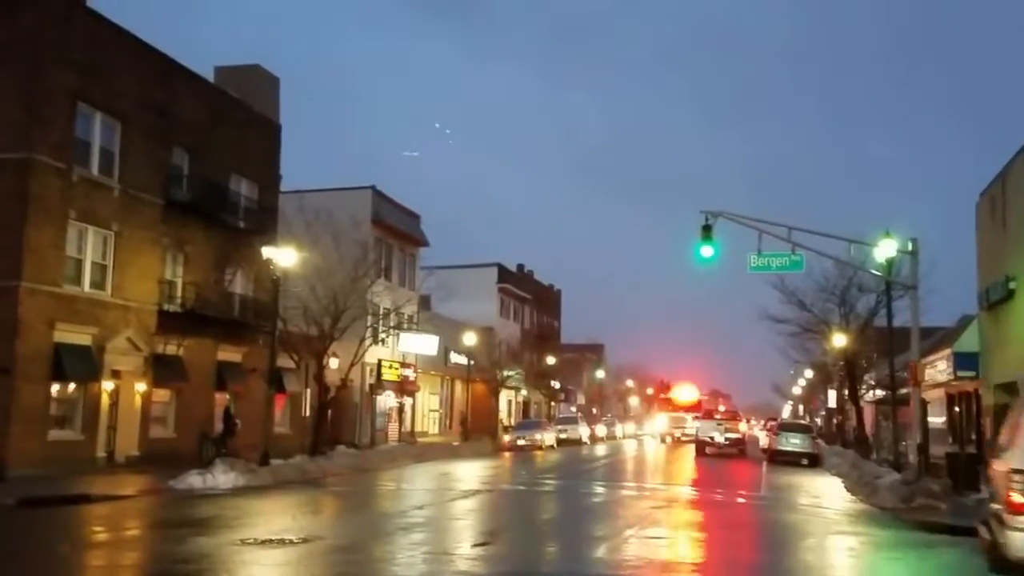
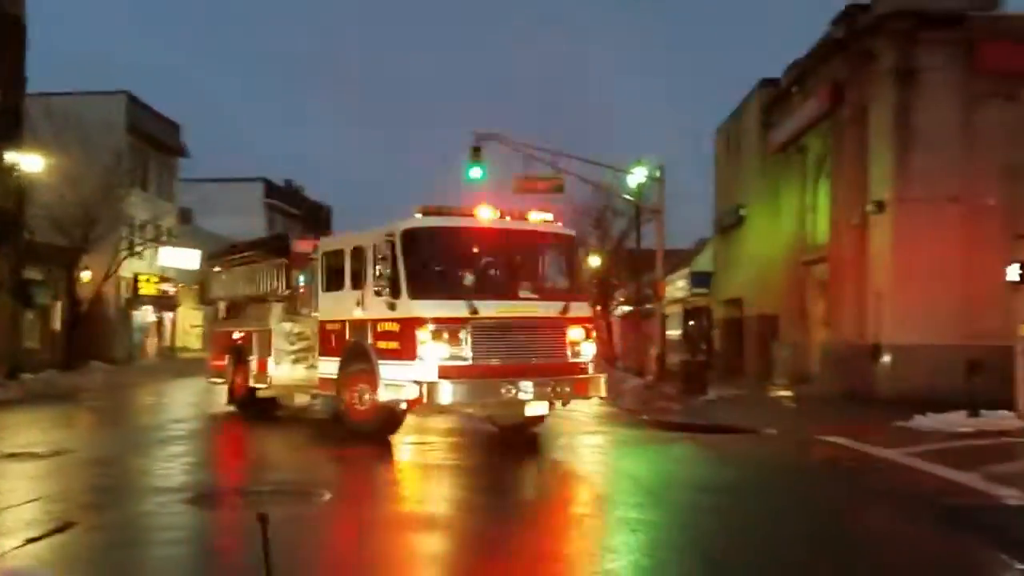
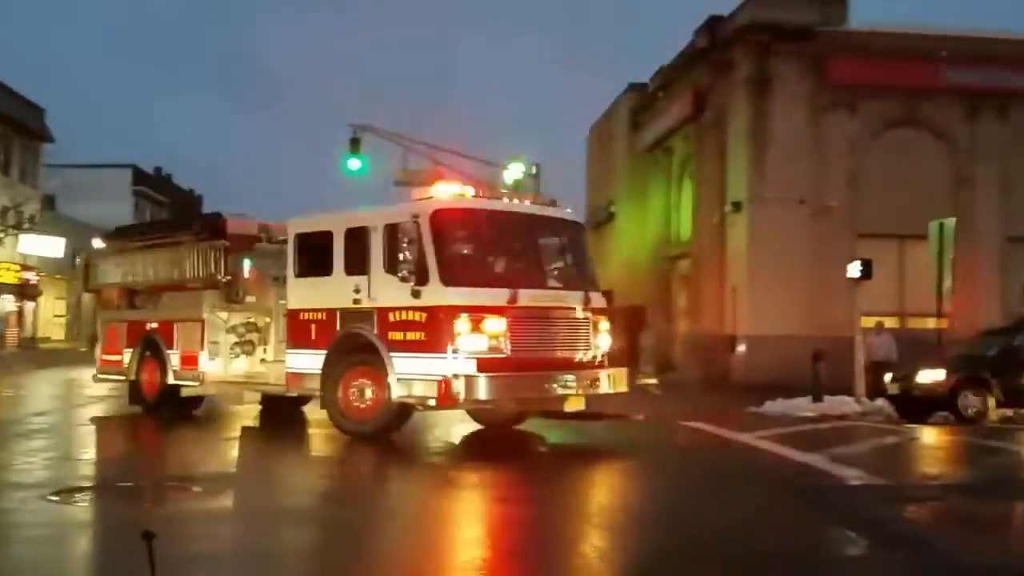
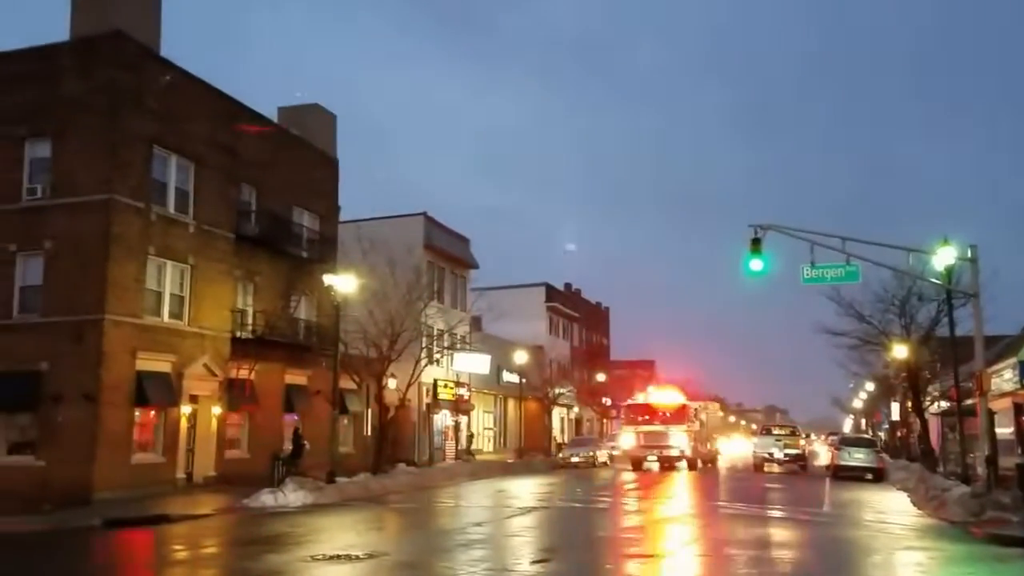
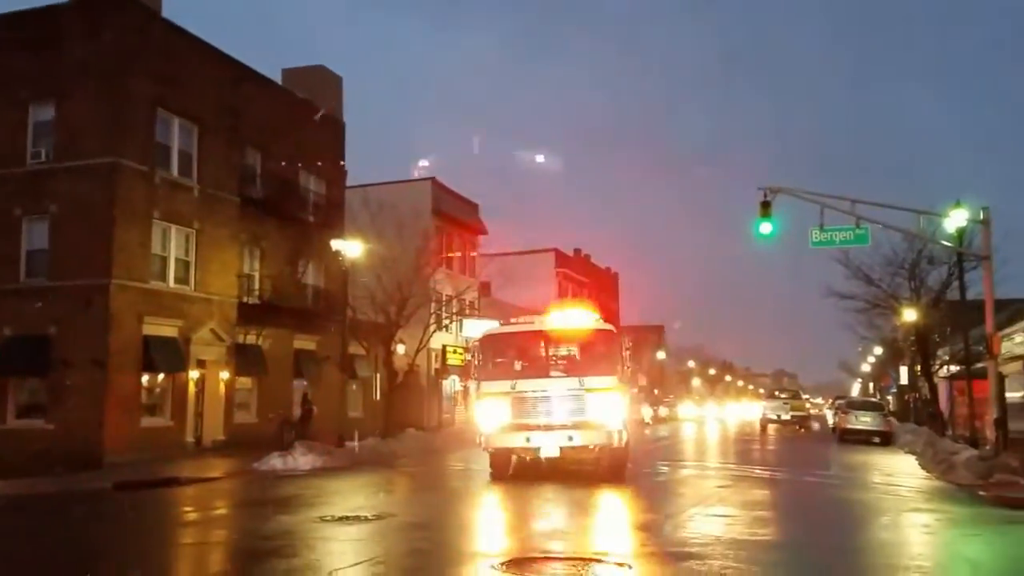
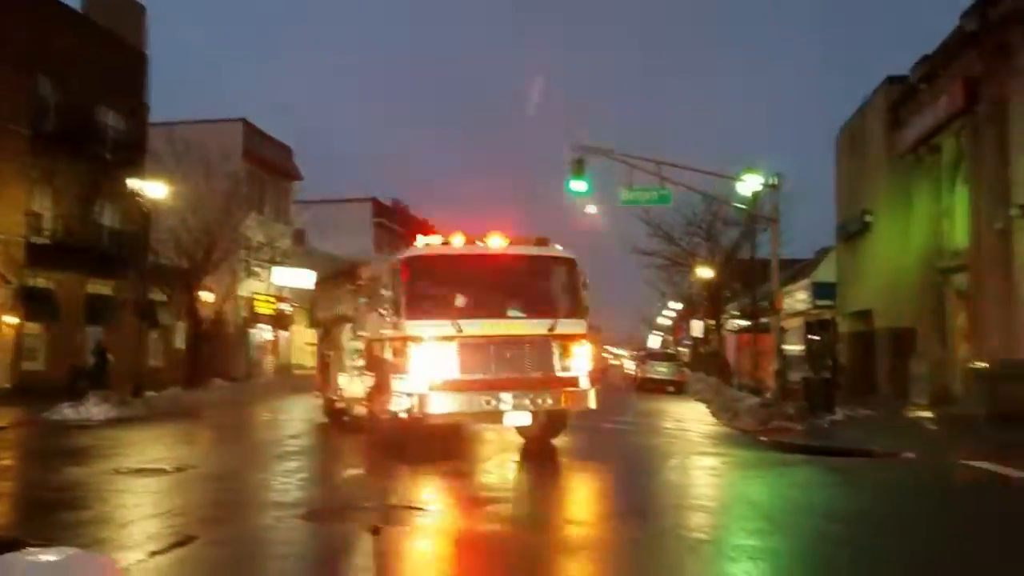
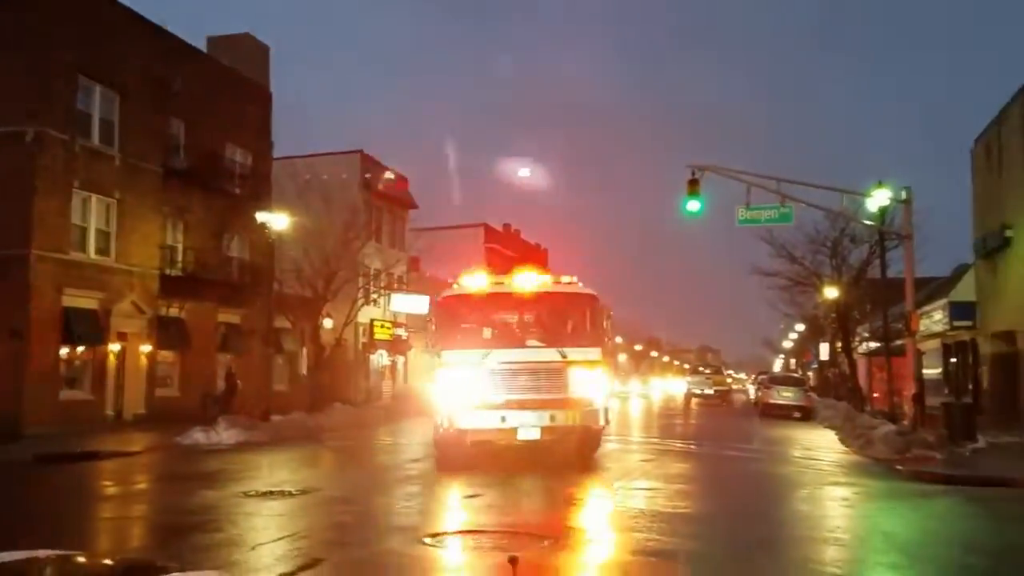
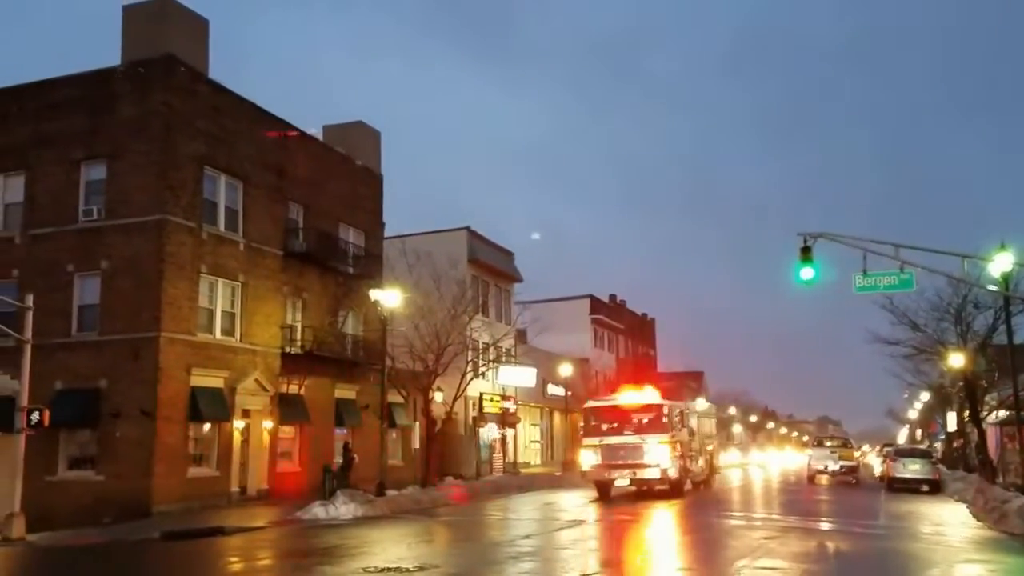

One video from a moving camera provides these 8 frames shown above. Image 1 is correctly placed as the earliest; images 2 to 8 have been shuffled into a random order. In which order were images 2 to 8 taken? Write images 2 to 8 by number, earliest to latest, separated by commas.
4, 8, 5, 7, 6, 2, 3
